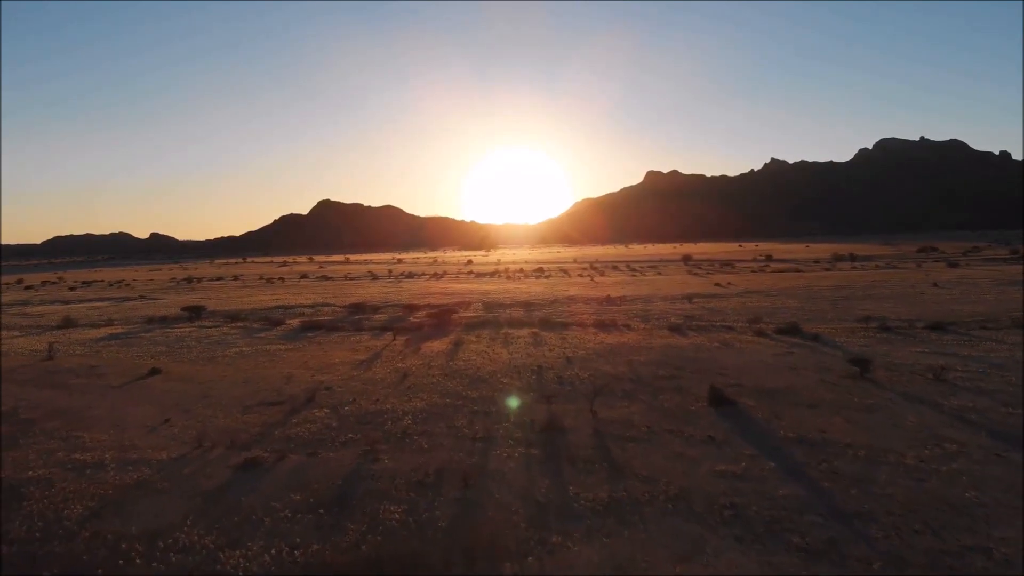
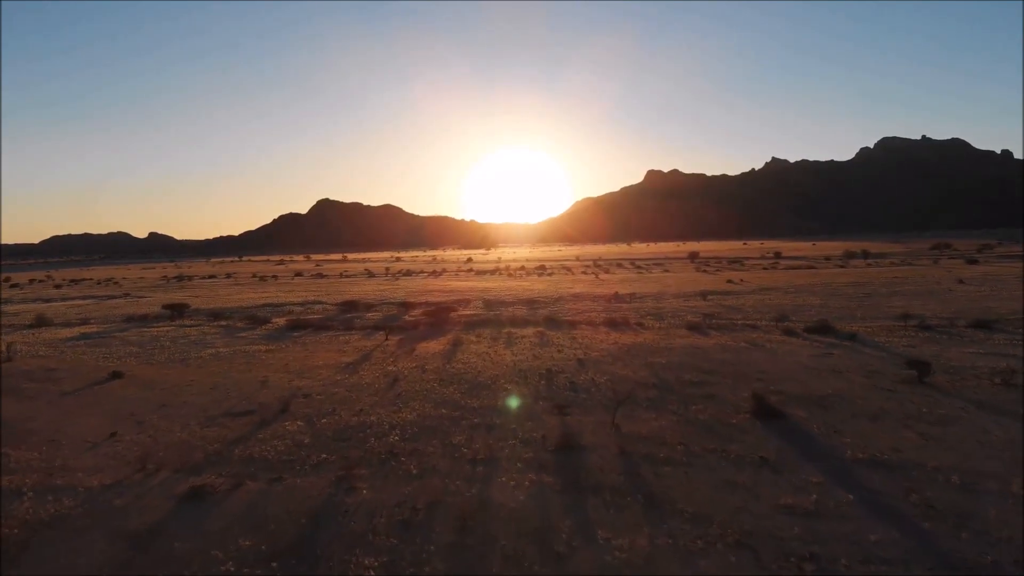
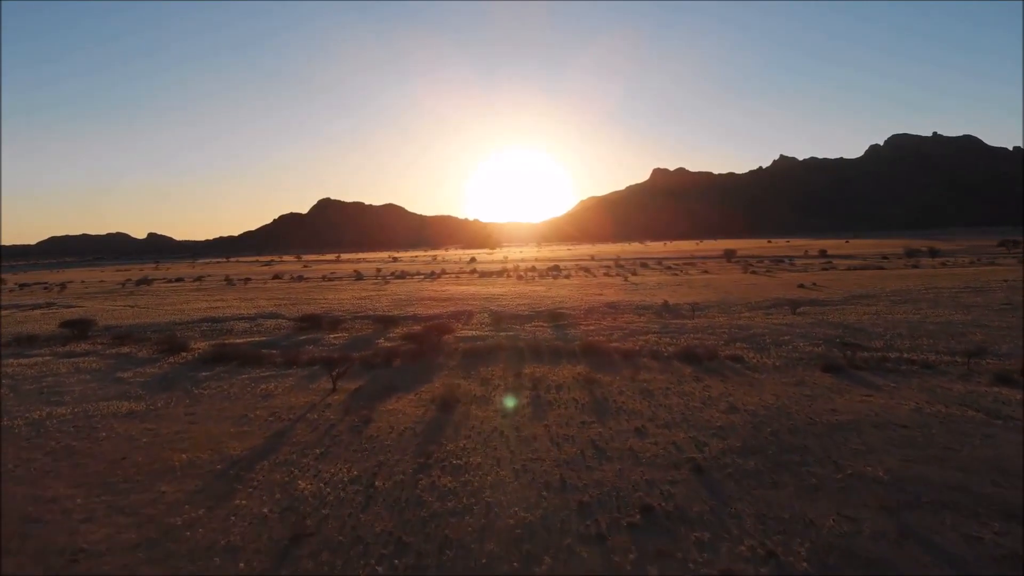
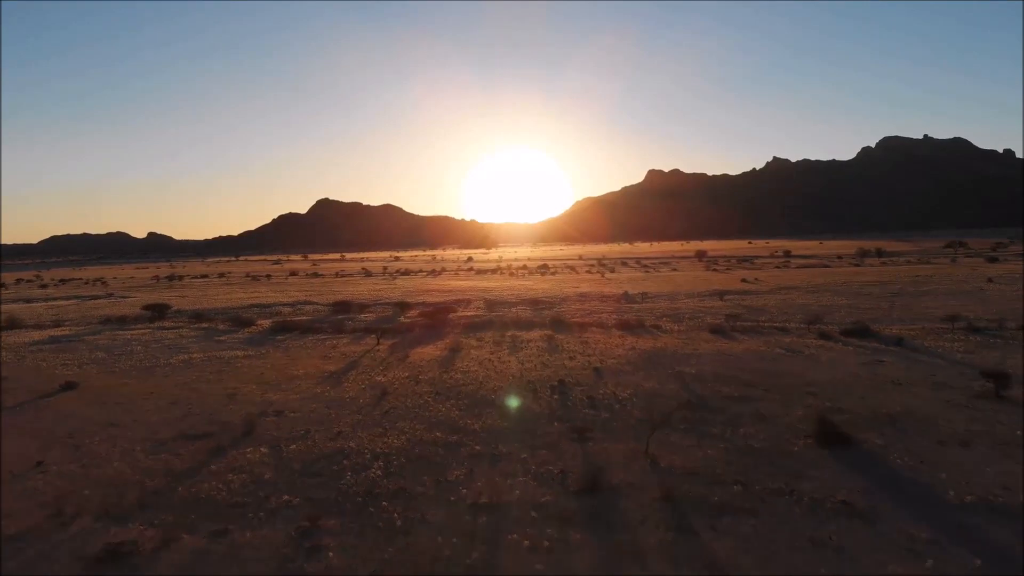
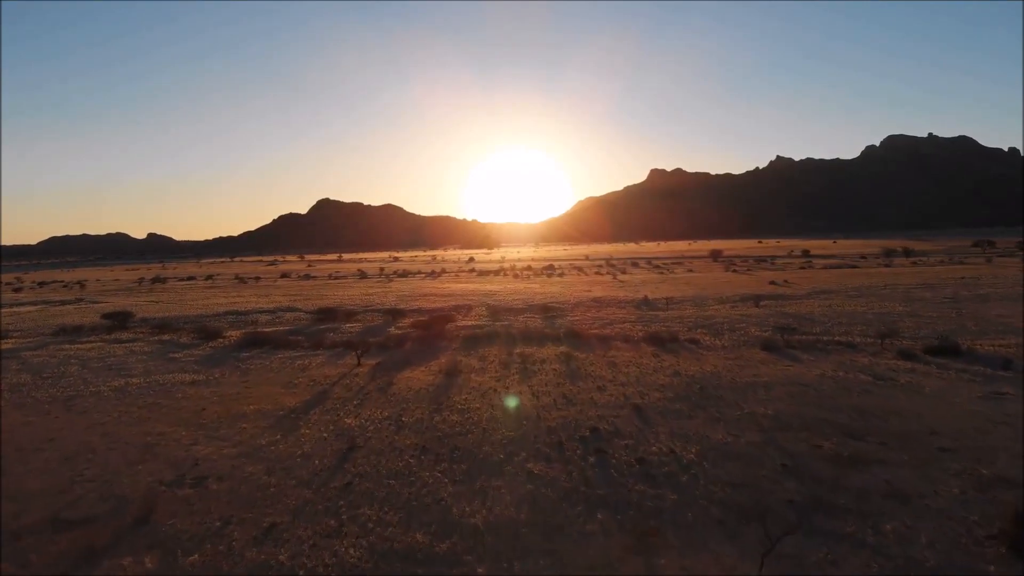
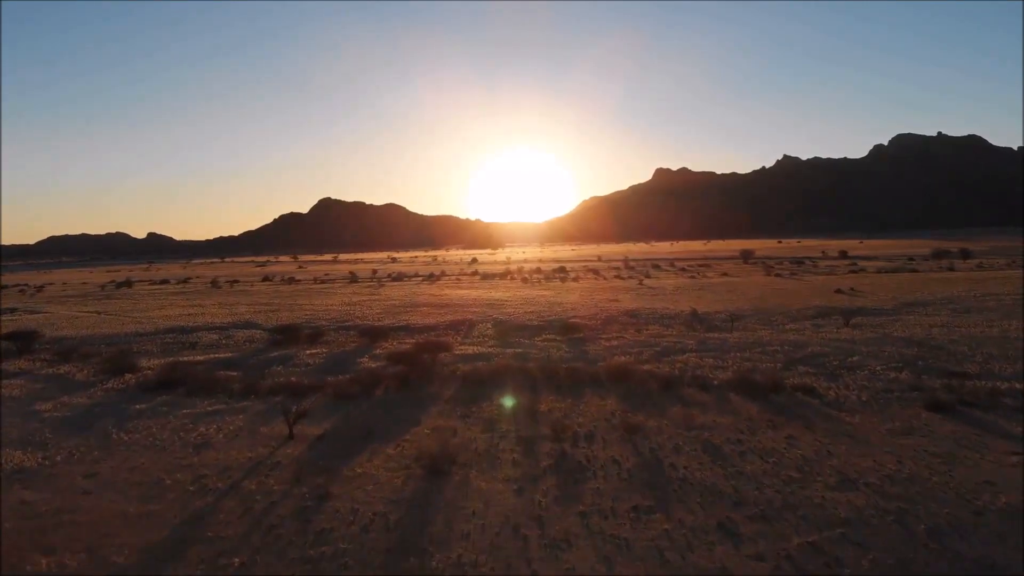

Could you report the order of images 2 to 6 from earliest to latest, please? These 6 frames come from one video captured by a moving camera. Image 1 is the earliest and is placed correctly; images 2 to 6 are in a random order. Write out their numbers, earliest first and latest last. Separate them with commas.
2, 4, 5, 3, 6
